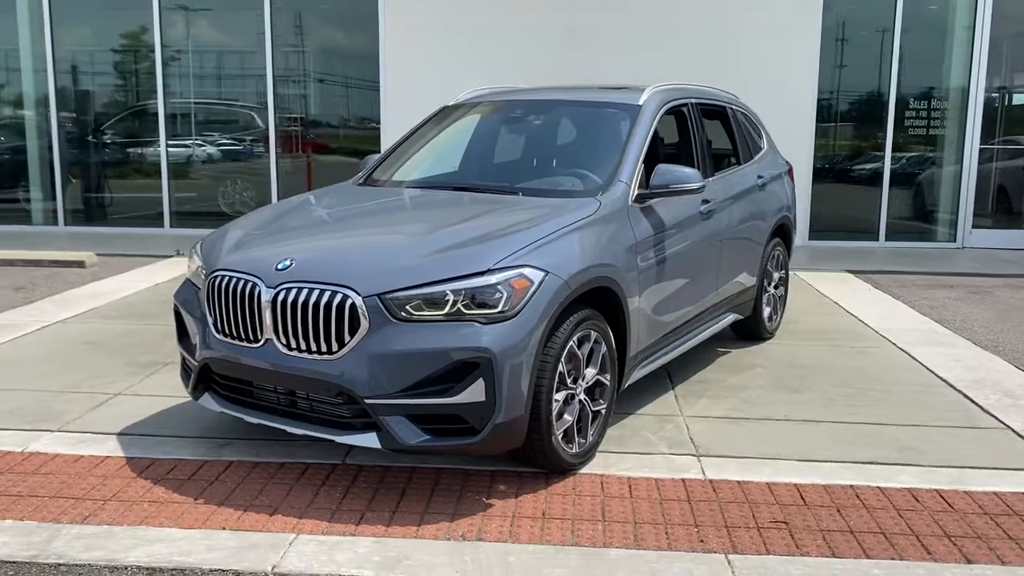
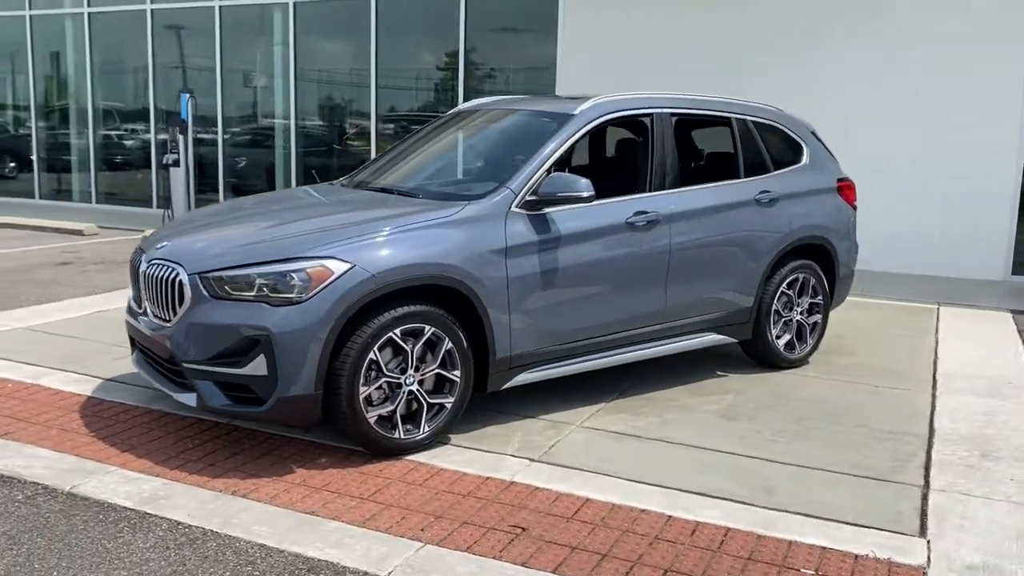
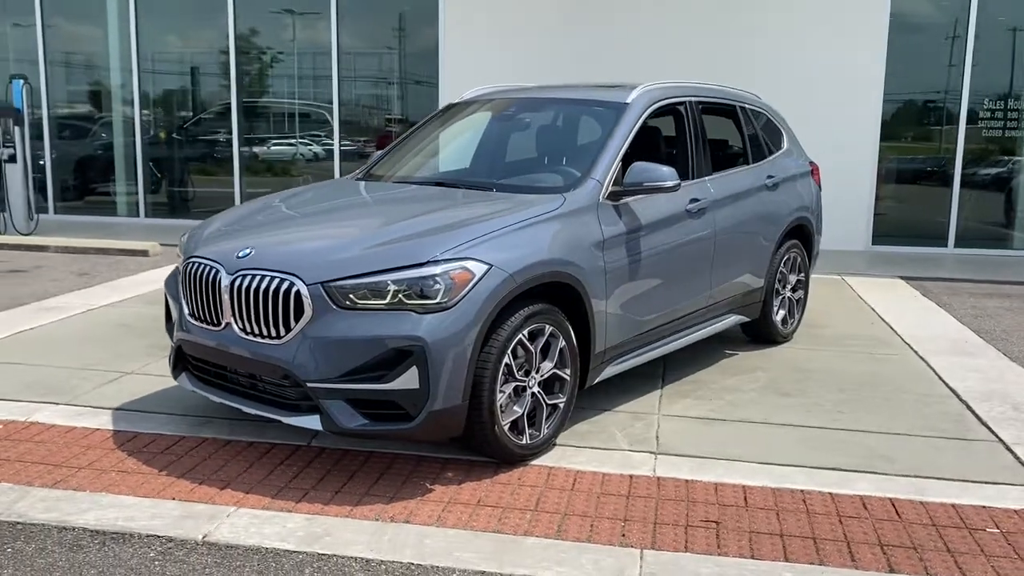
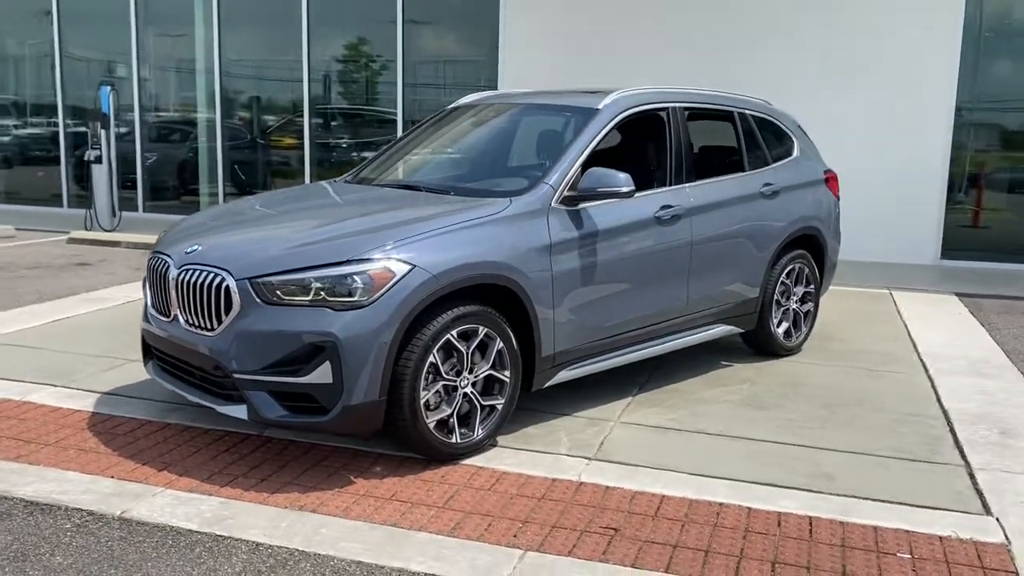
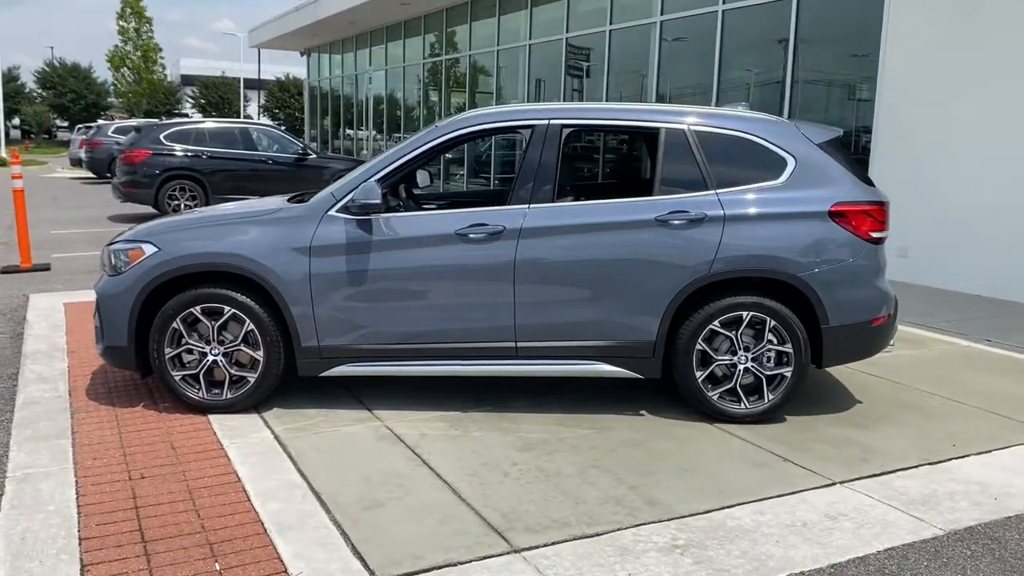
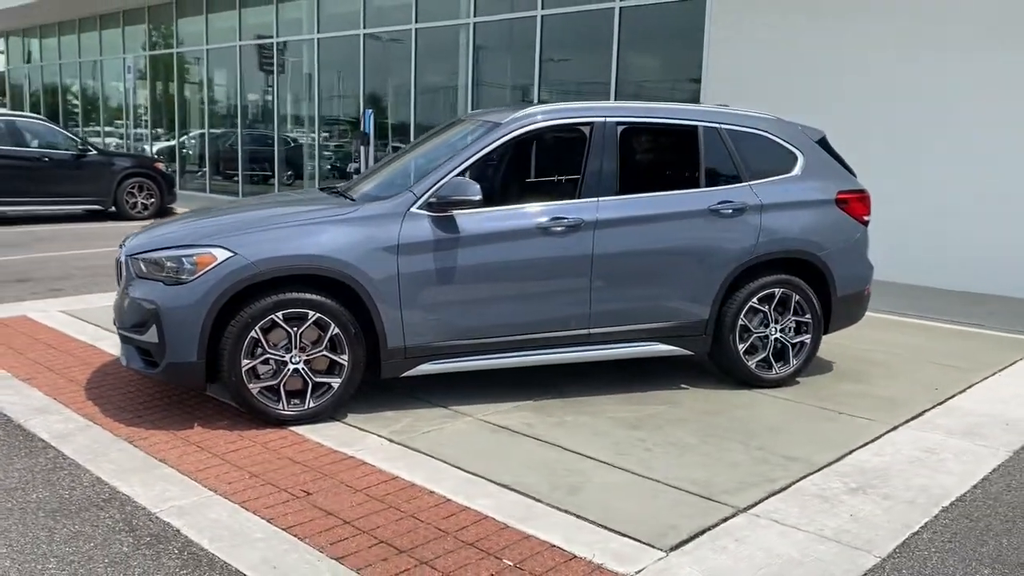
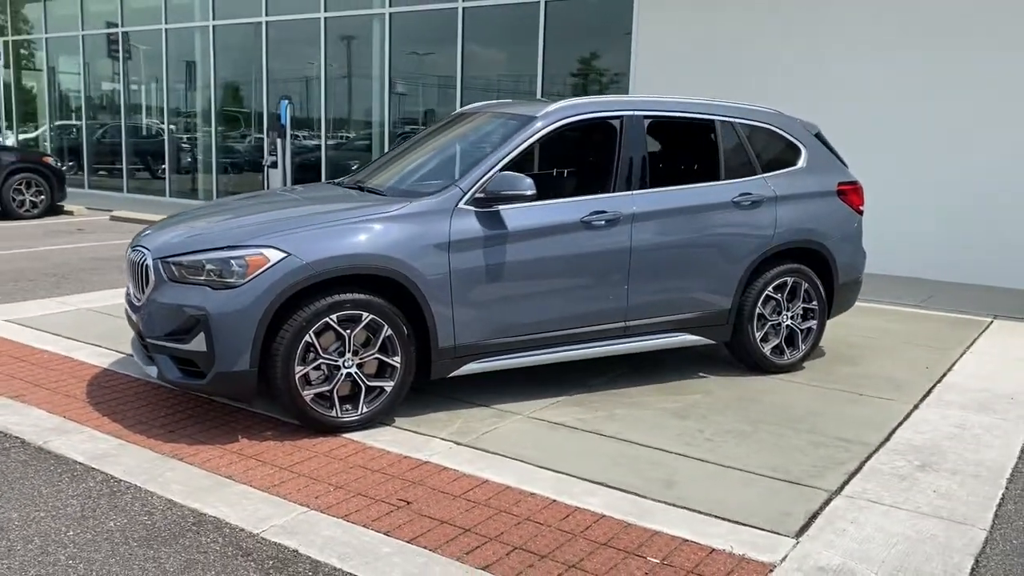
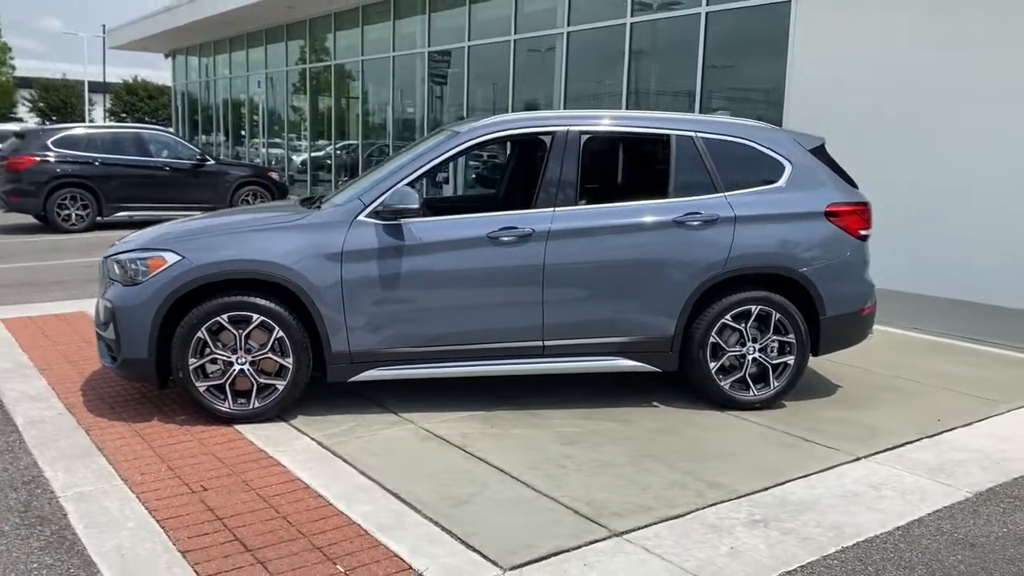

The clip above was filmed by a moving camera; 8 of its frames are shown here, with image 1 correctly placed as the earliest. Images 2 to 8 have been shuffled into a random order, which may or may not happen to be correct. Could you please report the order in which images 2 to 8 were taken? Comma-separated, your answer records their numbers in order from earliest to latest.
3, 4, 2, 7, 6, 8, 5
